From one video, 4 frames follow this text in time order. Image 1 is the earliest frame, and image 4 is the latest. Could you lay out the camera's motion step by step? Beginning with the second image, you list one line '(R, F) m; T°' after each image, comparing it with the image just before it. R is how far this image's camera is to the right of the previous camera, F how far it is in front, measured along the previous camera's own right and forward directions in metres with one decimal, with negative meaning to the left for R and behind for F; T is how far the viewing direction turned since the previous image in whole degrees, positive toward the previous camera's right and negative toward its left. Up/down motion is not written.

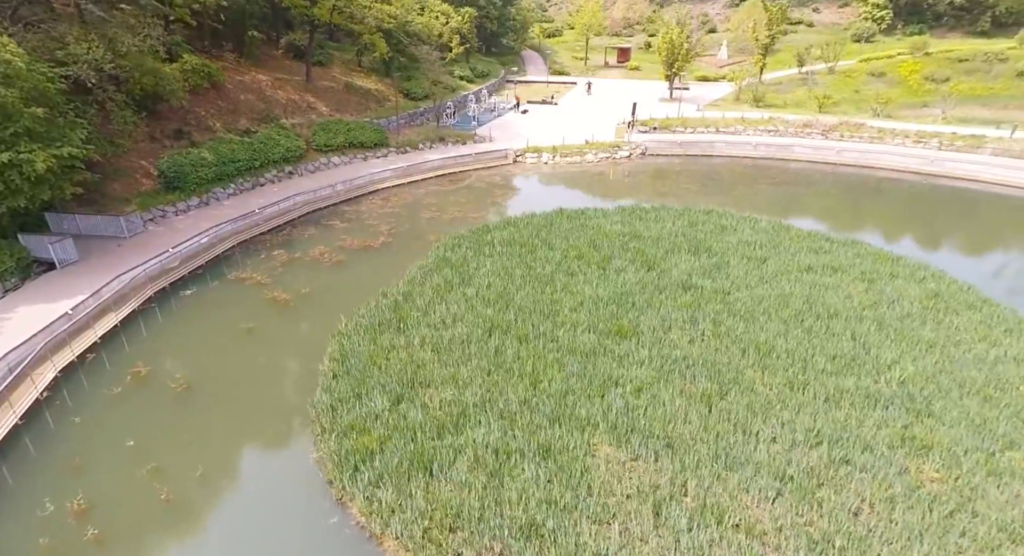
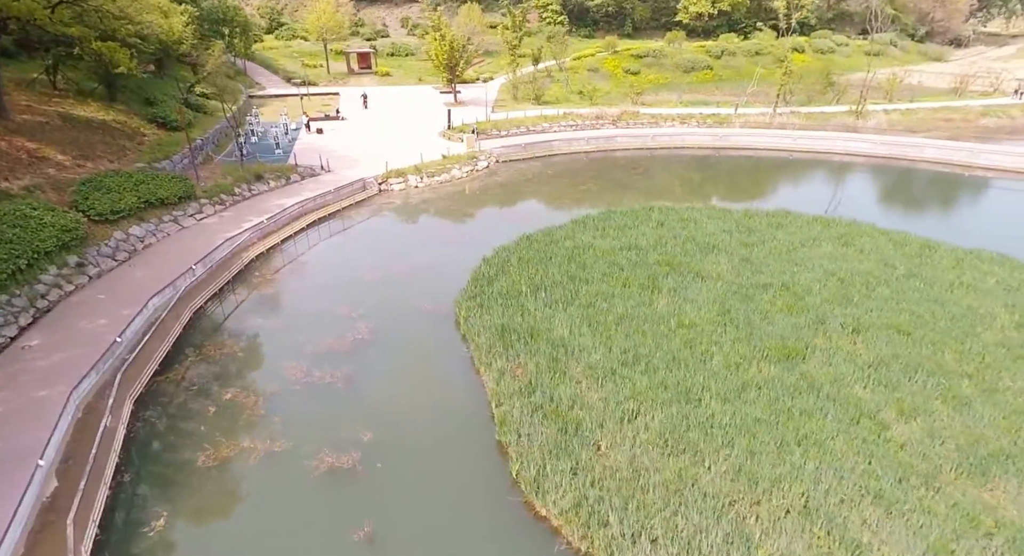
(-6.1, +4.2) m; +30°
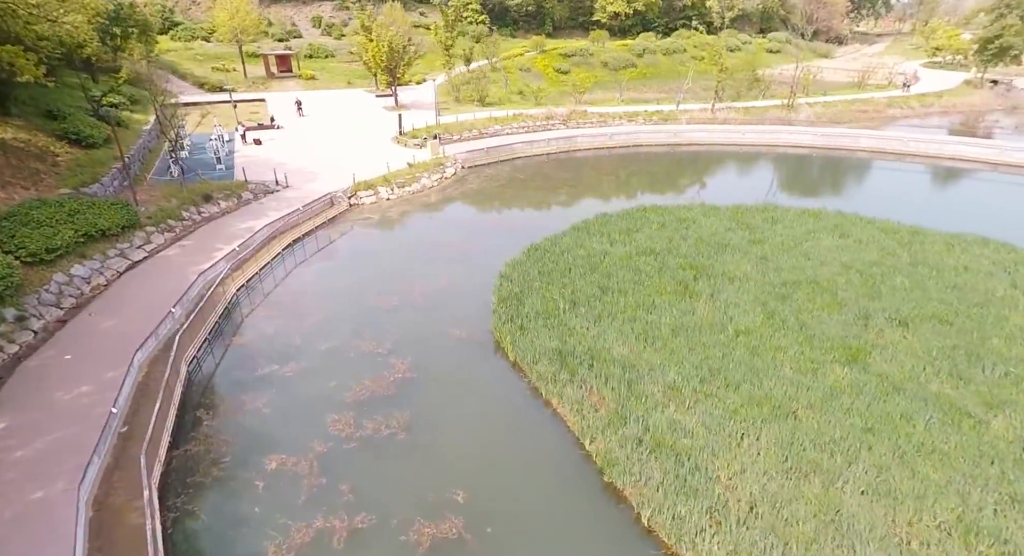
(-2.3, +0.9) m; +9°
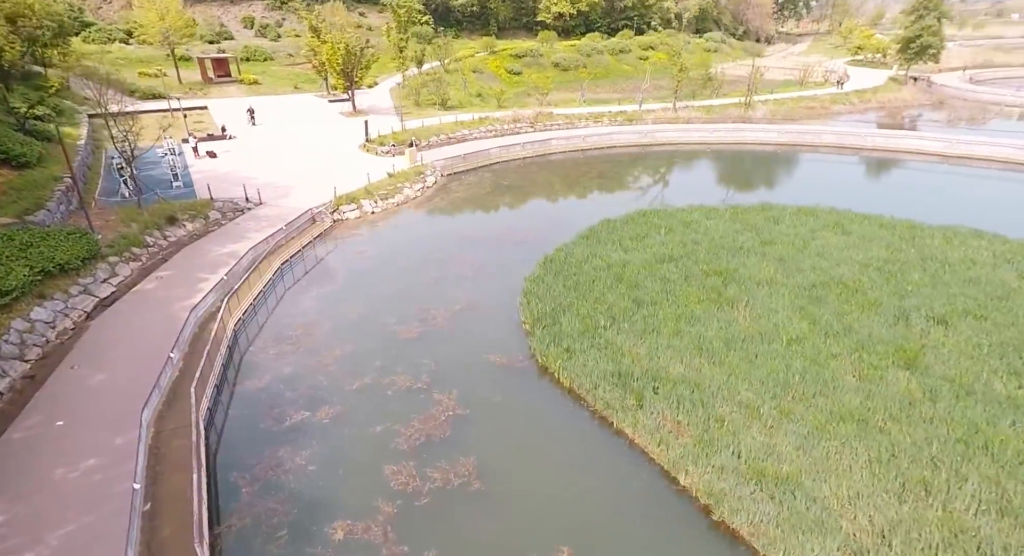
(-1.8, +0.8) m; +6°
